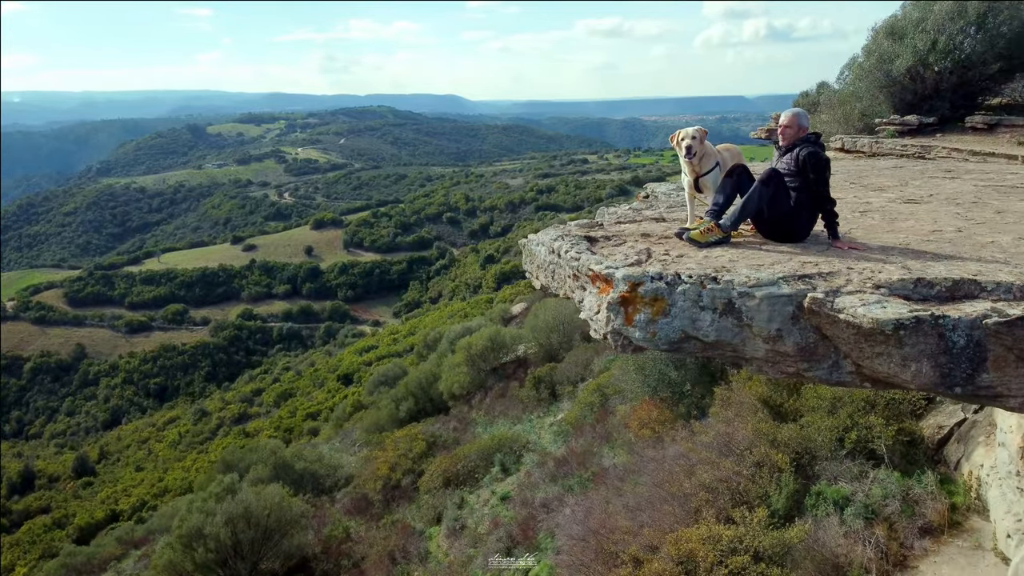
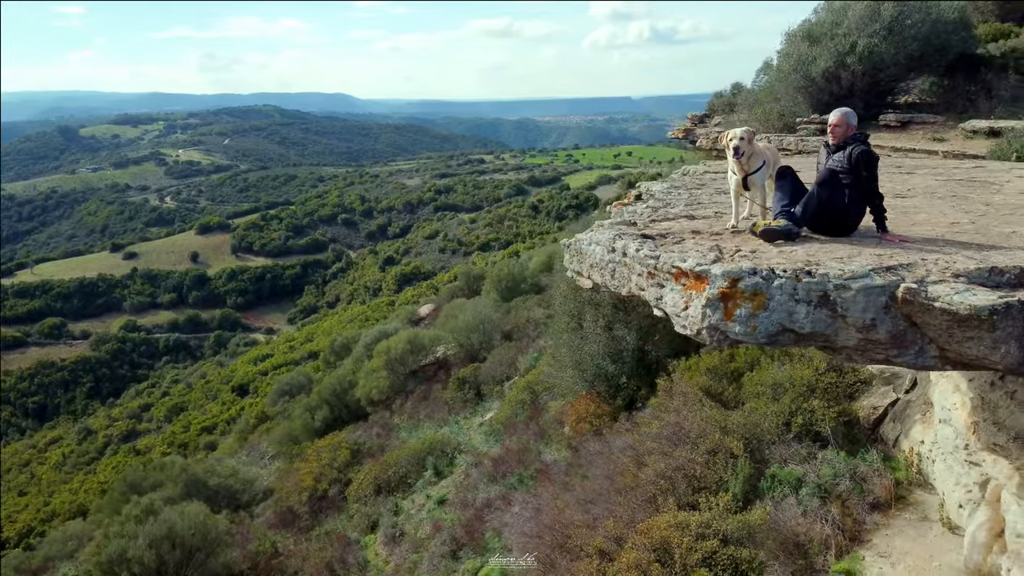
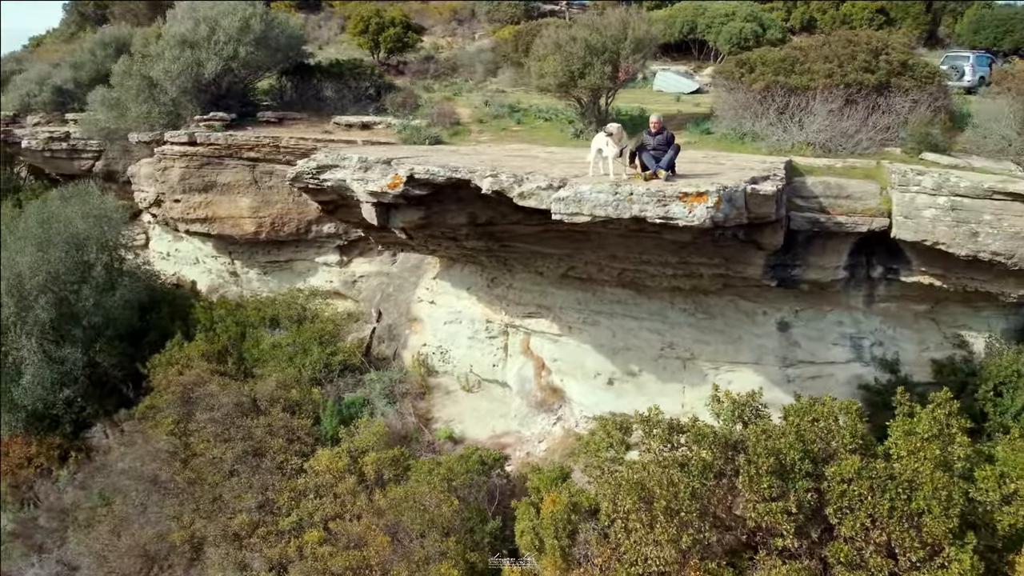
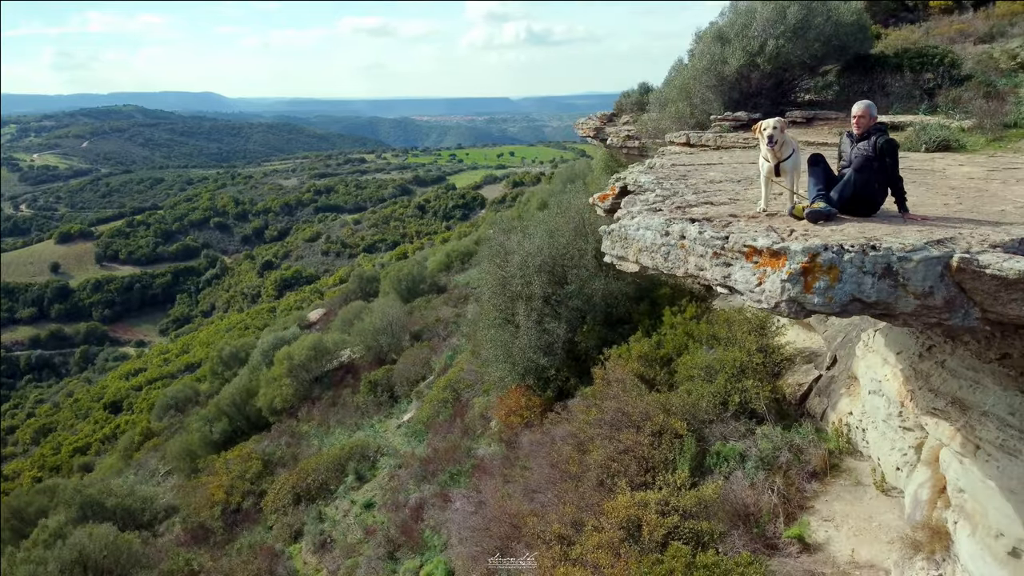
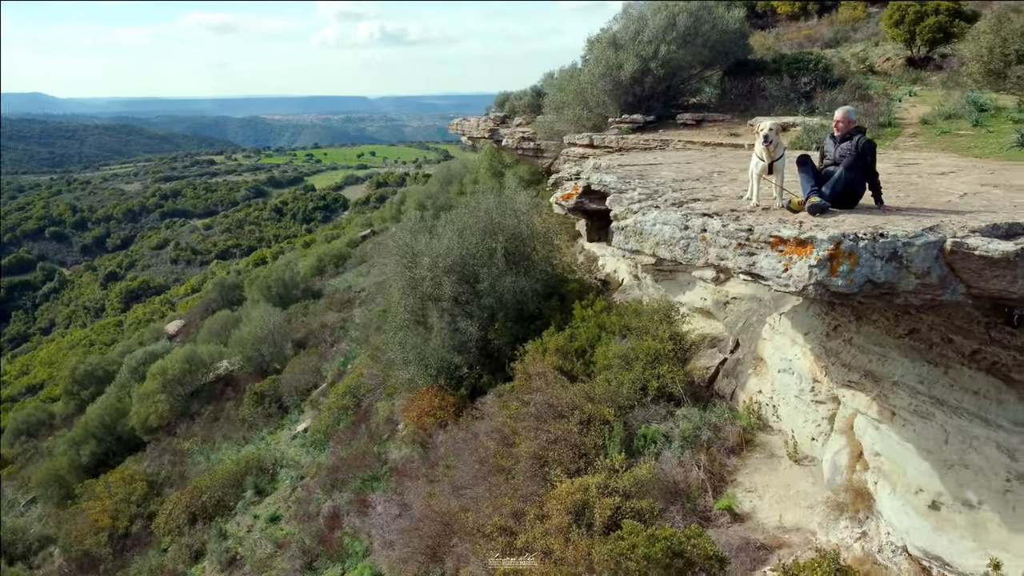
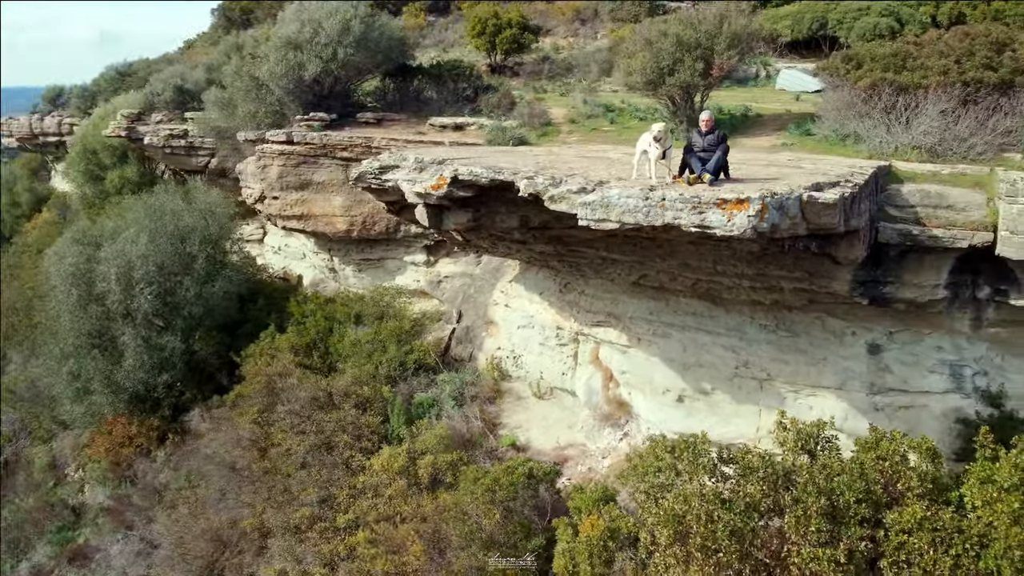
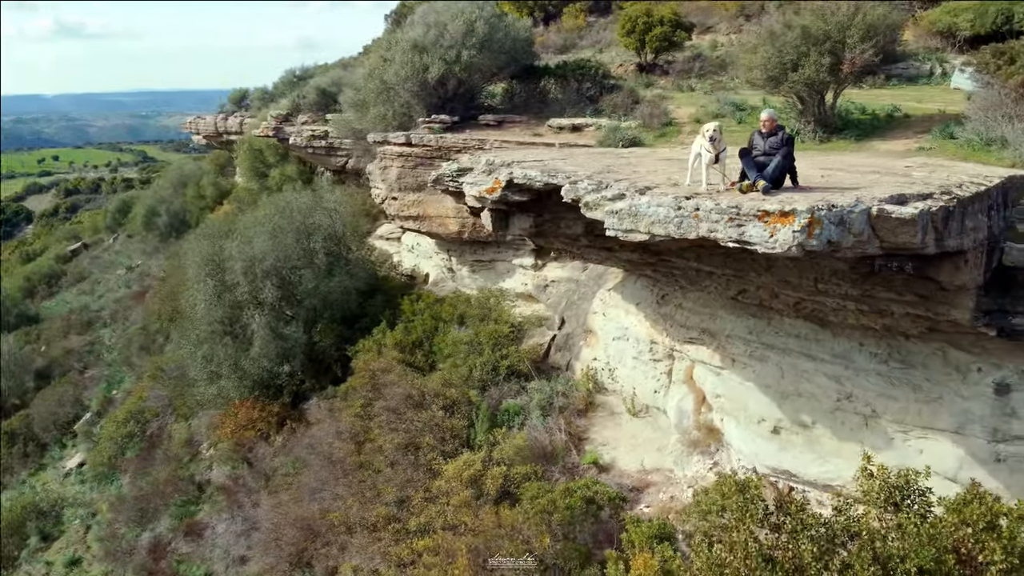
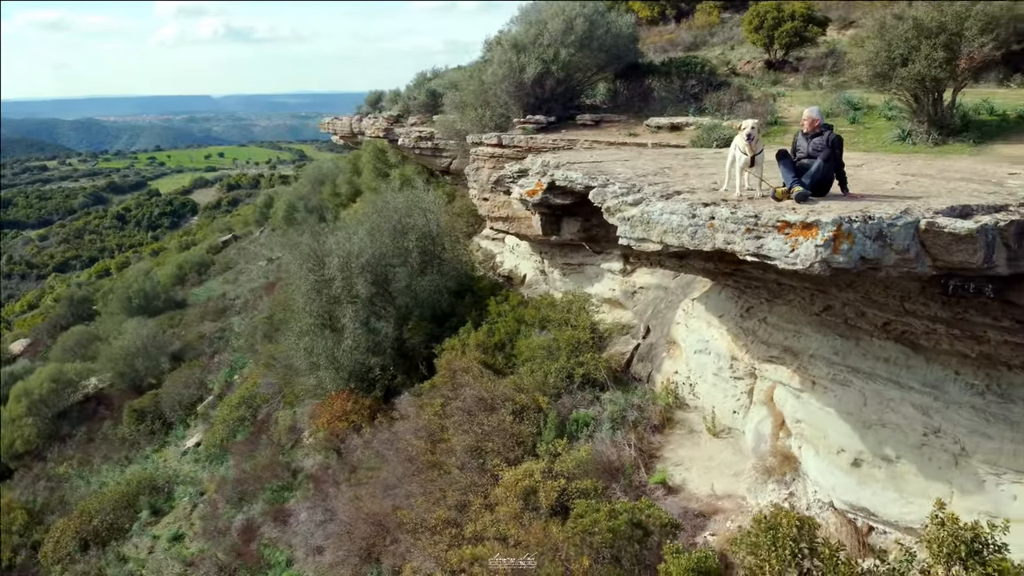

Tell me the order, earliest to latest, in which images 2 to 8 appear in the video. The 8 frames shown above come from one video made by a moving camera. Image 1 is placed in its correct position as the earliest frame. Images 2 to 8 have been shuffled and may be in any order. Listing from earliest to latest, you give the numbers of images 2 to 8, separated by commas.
2, 4, 5, 8, 7, 6, 3
